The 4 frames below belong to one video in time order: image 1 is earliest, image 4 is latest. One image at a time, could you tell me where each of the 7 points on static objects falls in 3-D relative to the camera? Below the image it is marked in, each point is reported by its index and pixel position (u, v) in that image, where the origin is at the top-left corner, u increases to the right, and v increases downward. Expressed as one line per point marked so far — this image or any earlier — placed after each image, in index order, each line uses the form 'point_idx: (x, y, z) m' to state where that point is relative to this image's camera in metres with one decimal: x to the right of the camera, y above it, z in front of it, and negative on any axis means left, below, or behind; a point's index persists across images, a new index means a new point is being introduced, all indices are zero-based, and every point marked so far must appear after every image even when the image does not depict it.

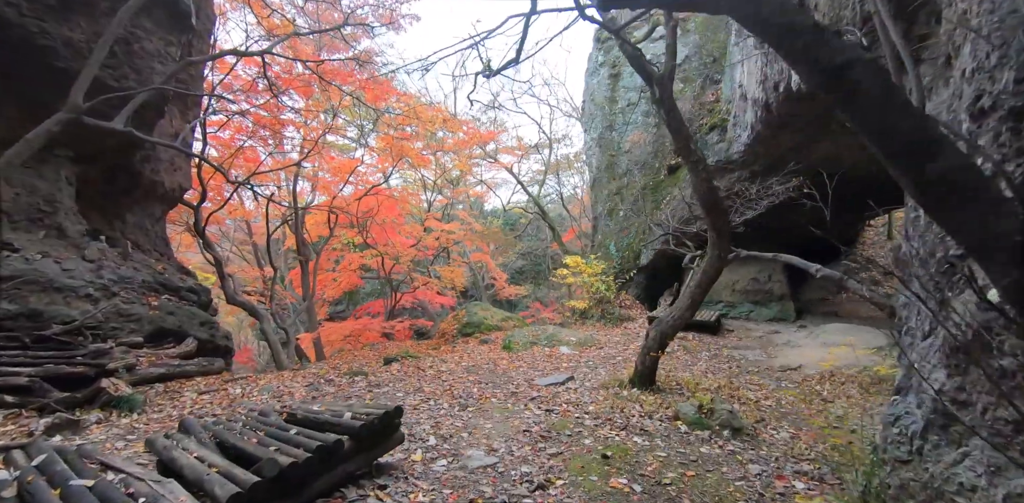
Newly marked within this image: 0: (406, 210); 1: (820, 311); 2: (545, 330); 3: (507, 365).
0: (-3.8, +1.5, +16.4) m
1: (+10.1, -1.9, +15.2) m
2: (+0.8, -1.8, +10.6) m
3: (-0.1, -2.0, +8.1) m
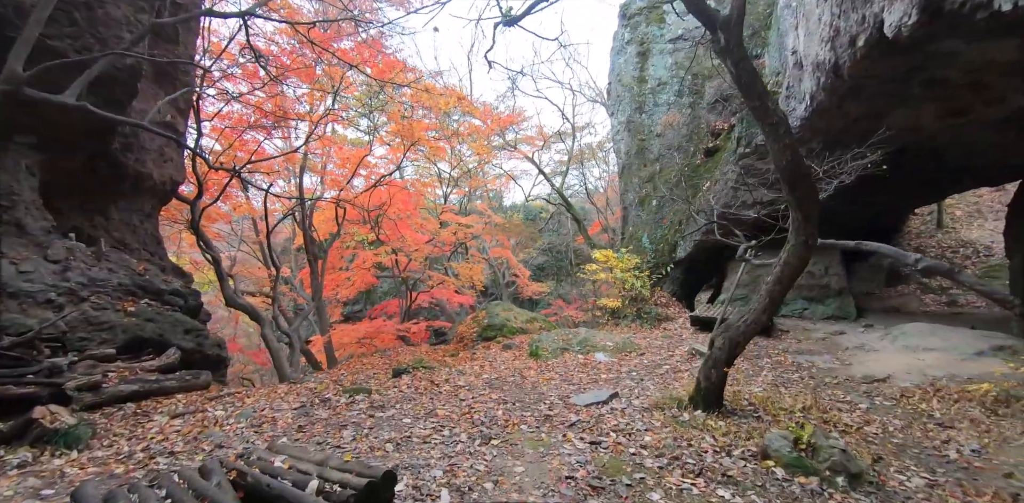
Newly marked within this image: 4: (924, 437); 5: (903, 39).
0: (-3.0, +1.6, +15.3) m
1: (+10.8, -1.6, +13.6) m
2: (+1.3, -1.6, +9.4) m
3: (+0.4, -1.9, +6.9) m
4: (+4.3, -1.9, +4.8) m
5: (+5.0, +2.7, +5.9) m
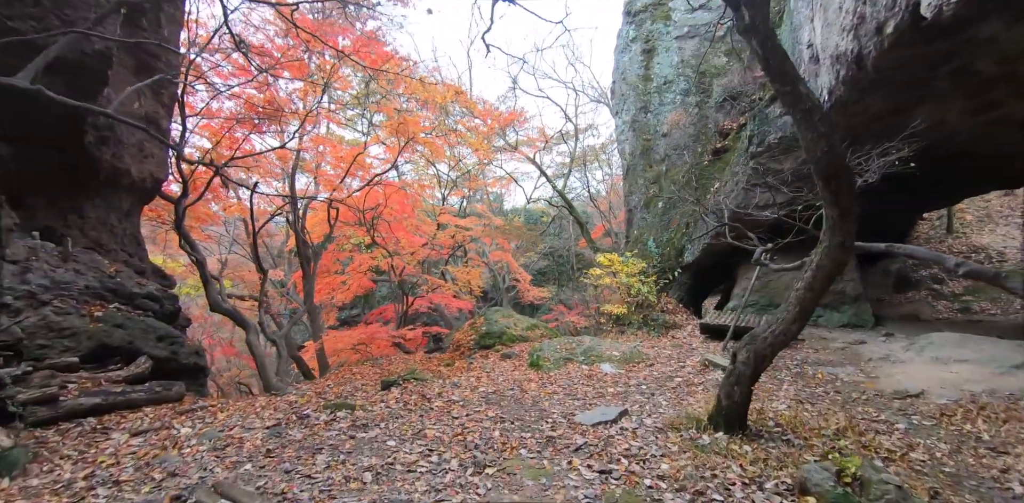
0: (-3.0, +1.5, +14.8) m
1: (+10.8, -1.8, +13.0) m
2: (+1.3, -1.7, +8.8) m
3: (+0.3, -1.9, +6.3) m
4: (+4.3, -2.0, +4.3) m
5: (+5.0, +2.7, +5.4) m
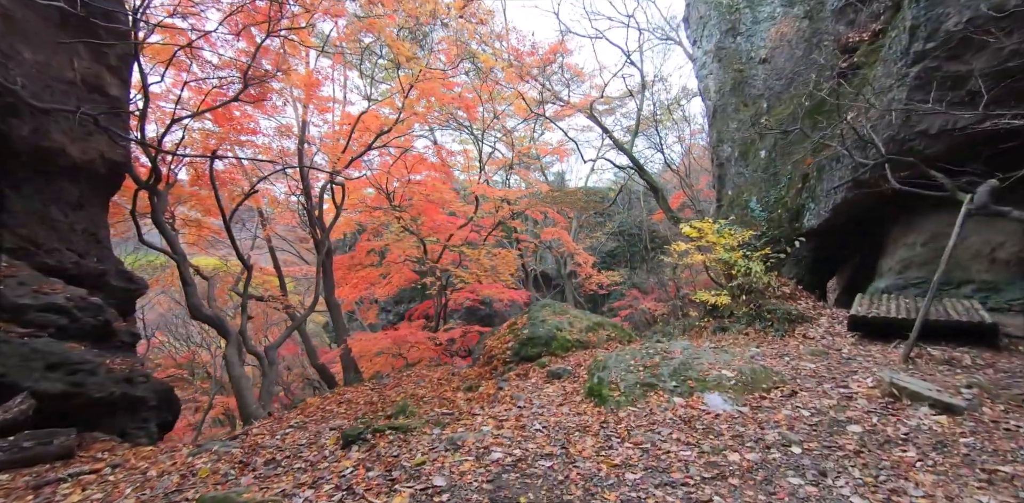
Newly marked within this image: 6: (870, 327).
0: (-1.6, +2.0, +12.4) m
1: (+11.9, -0.7, +8.6) m
2: (+1.9, -1.2, +5.9) m
3: (+0.6, -1.6, +3.6) m
4: (+4.2, -1.5, +0.9) m
5: (+4.8, +3.2, +1.8) m
6: (+5.2, -1.1, +6.7) m
